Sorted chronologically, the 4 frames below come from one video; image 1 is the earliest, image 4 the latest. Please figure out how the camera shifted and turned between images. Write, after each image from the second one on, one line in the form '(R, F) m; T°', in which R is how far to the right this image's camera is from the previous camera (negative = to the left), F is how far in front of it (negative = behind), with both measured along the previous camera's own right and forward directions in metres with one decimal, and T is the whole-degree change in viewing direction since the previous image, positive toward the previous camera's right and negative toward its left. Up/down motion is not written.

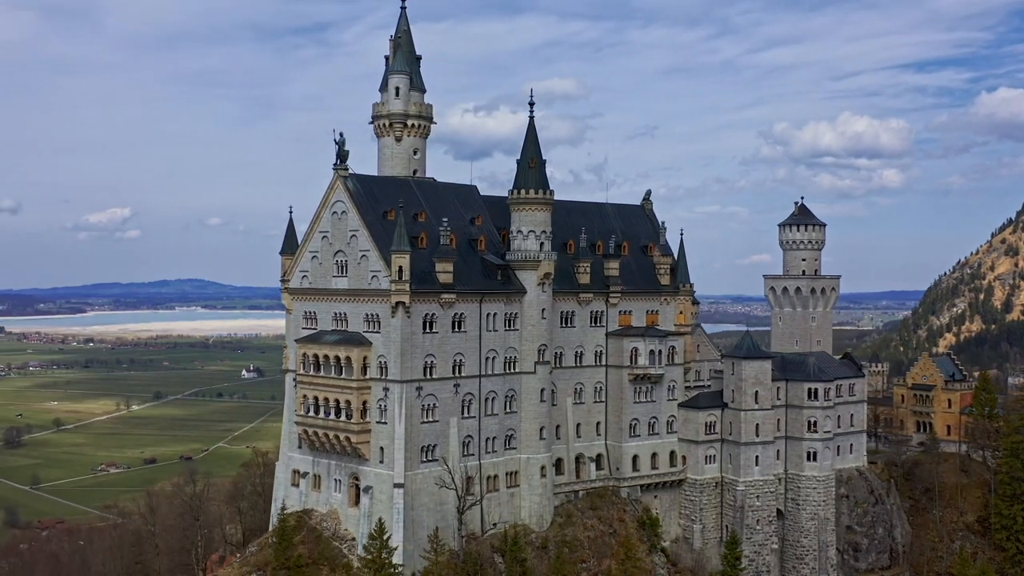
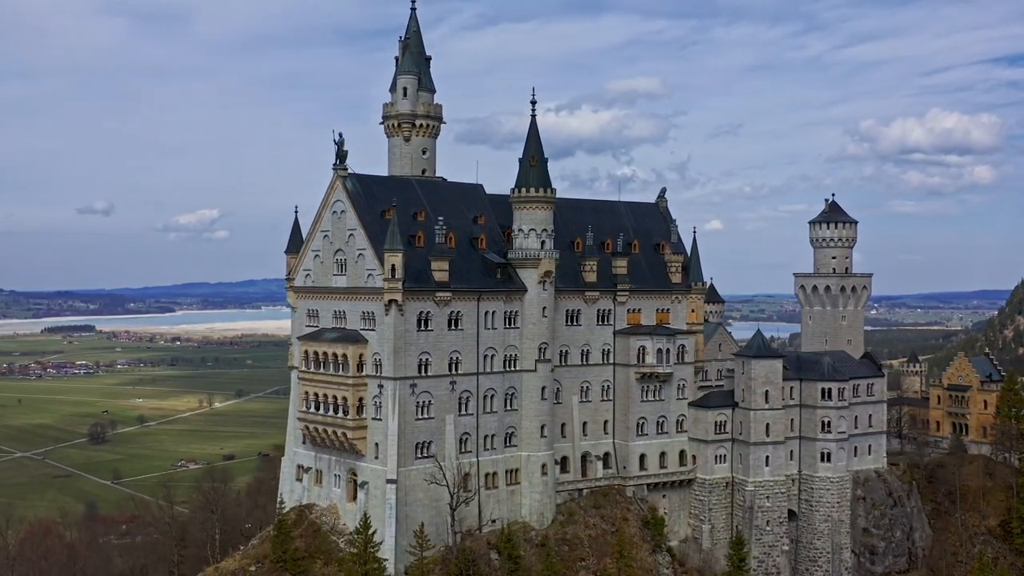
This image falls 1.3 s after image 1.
(+5.9, -0.1) m; -4°
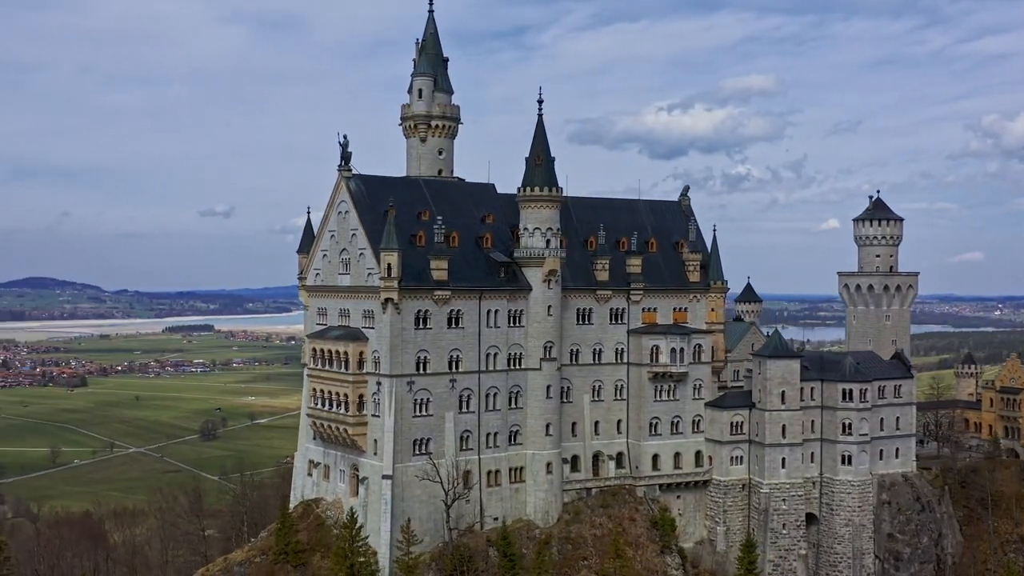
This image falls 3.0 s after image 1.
(+7.8, +0.1) m; -6°
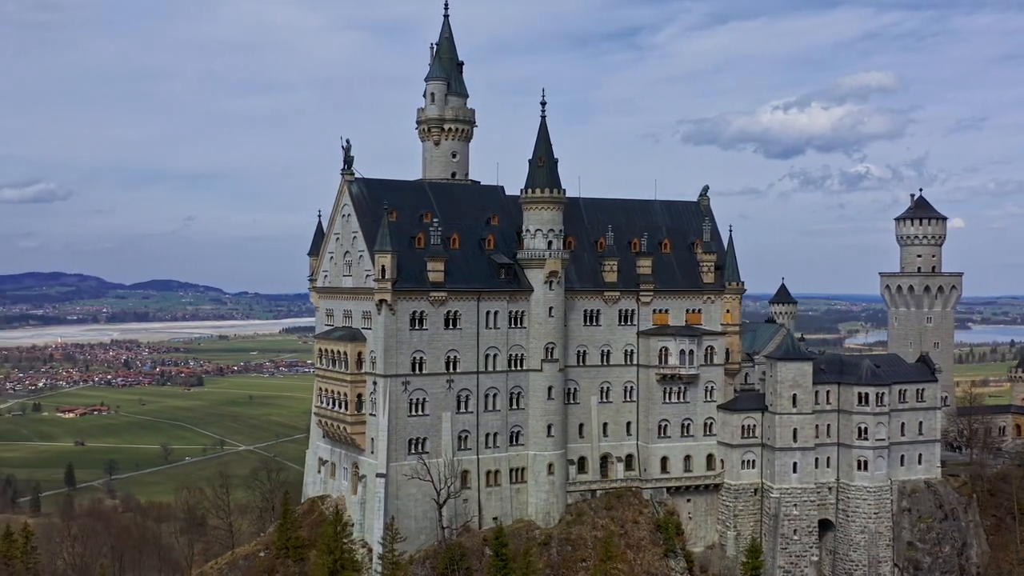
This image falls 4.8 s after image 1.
(+8.2, +0.1) m; -6°
